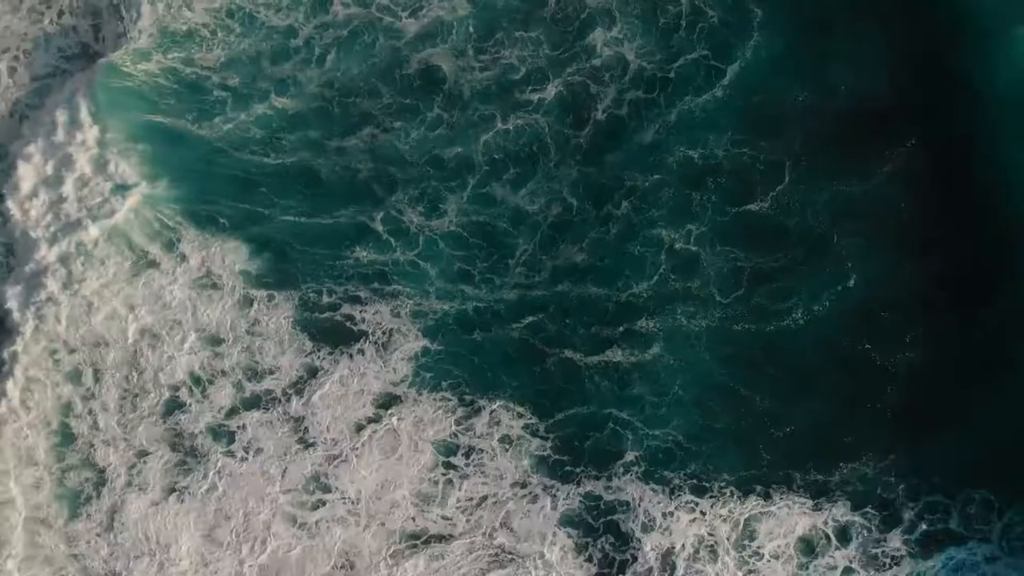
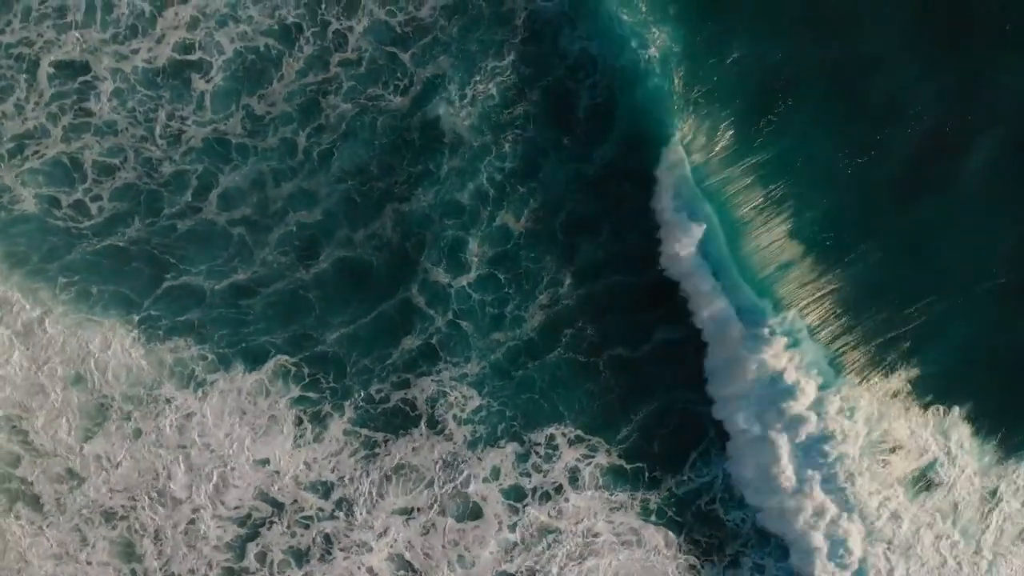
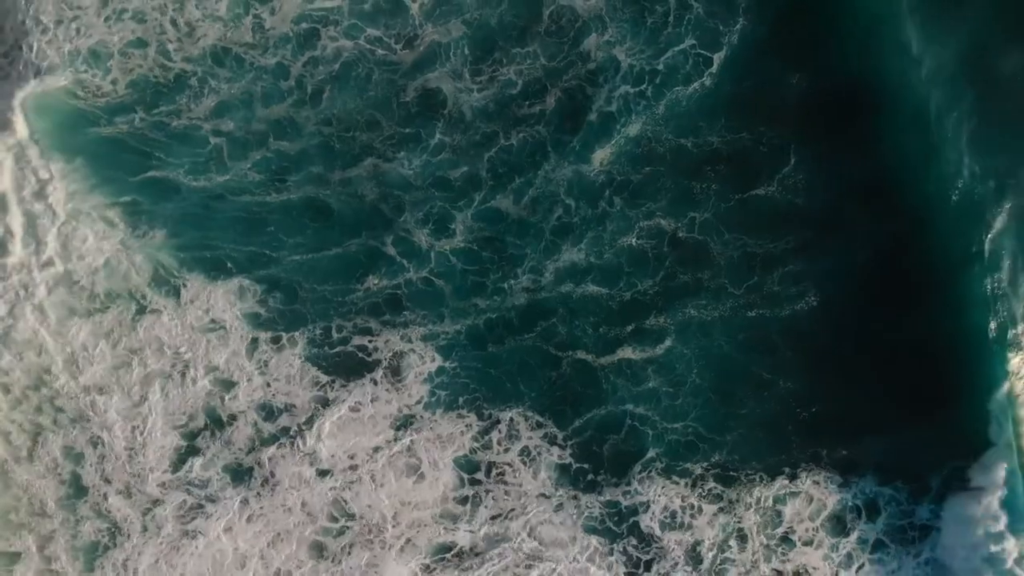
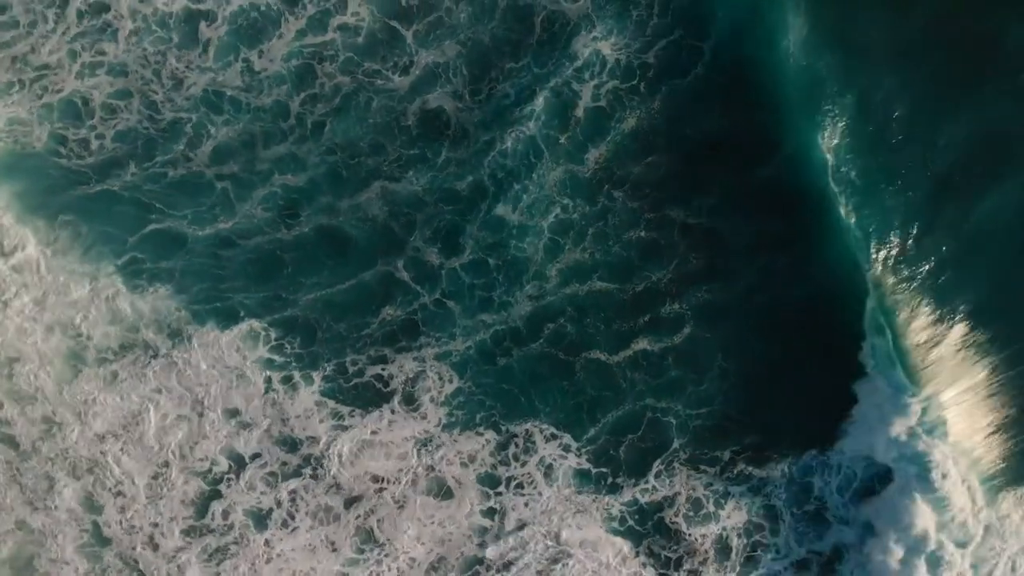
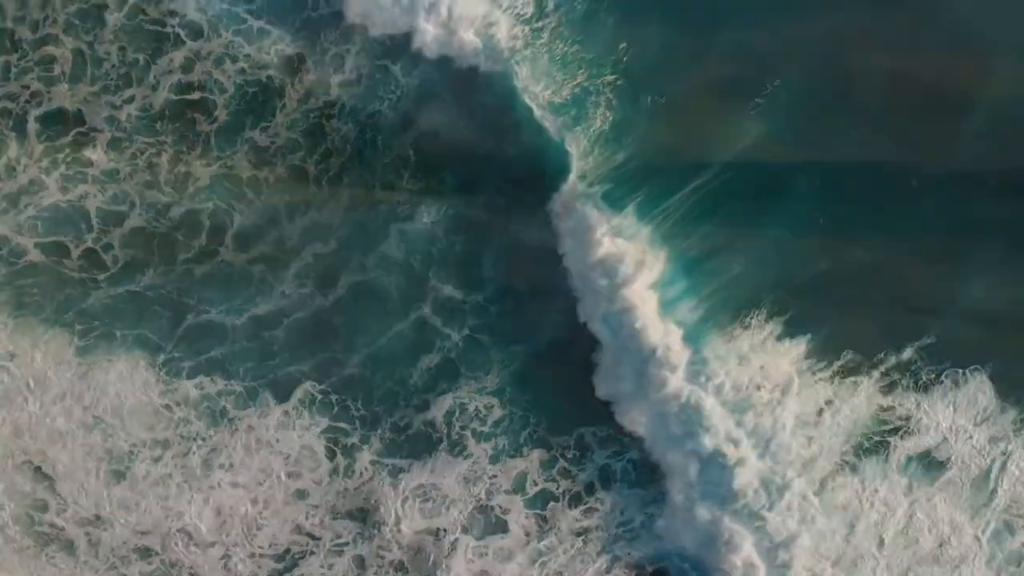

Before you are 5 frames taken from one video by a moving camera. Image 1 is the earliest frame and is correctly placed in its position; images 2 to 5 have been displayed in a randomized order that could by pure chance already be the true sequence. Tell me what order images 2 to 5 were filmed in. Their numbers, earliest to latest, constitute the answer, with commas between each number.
3, 4, 2, 5
